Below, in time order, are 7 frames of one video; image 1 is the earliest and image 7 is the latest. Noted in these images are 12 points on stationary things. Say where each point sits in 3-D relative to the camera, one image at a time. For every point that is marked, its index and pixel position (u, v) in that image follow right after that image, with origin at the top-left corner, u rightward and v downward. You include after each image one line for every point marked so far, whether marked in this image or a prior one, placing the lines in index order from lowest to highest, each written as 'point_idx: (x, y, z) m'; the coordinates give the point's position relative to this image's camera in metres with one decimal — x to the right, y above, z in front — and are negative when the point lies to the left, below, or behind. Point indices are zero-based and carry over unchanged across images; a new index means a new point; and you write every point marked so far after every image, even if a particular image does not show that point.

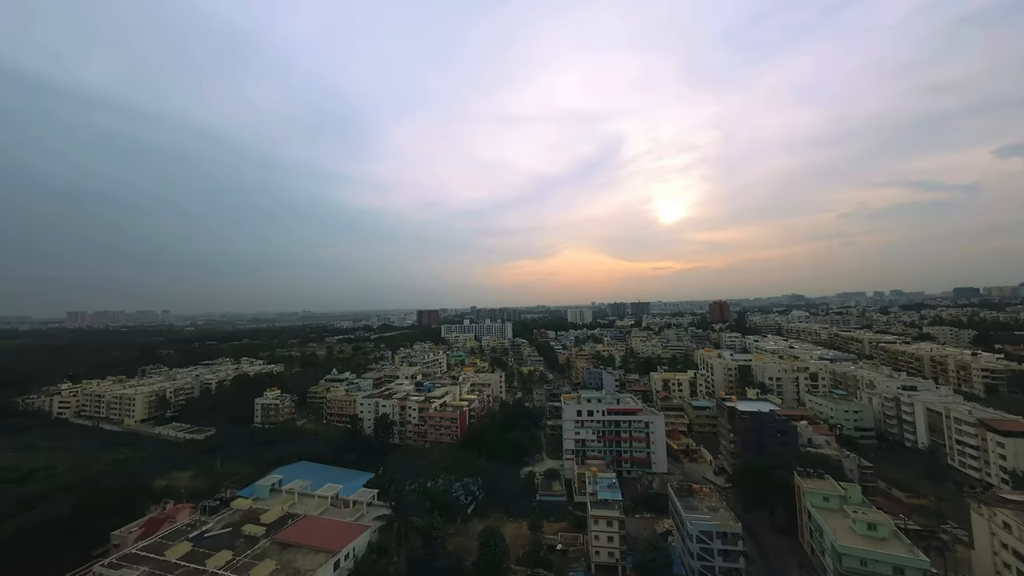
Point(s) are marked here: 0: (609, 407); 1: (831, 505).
0: (+5.3, -6.5, +19.7) m
1: (+10.5, -7.1, +11.7) m
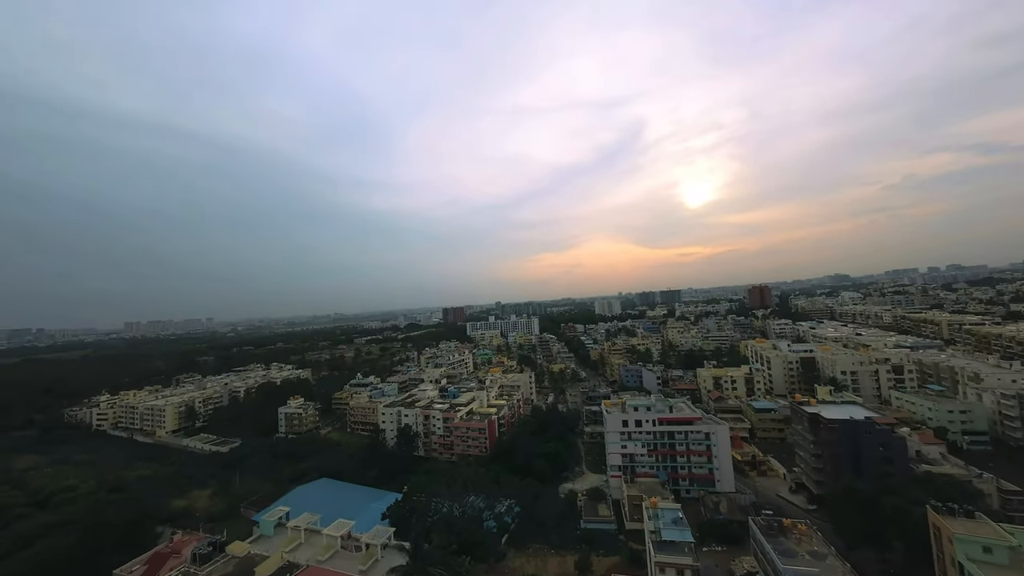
0: (+7.0, -6.0, +16.8) m
1: (+11.6, -6.5, +8.6) m
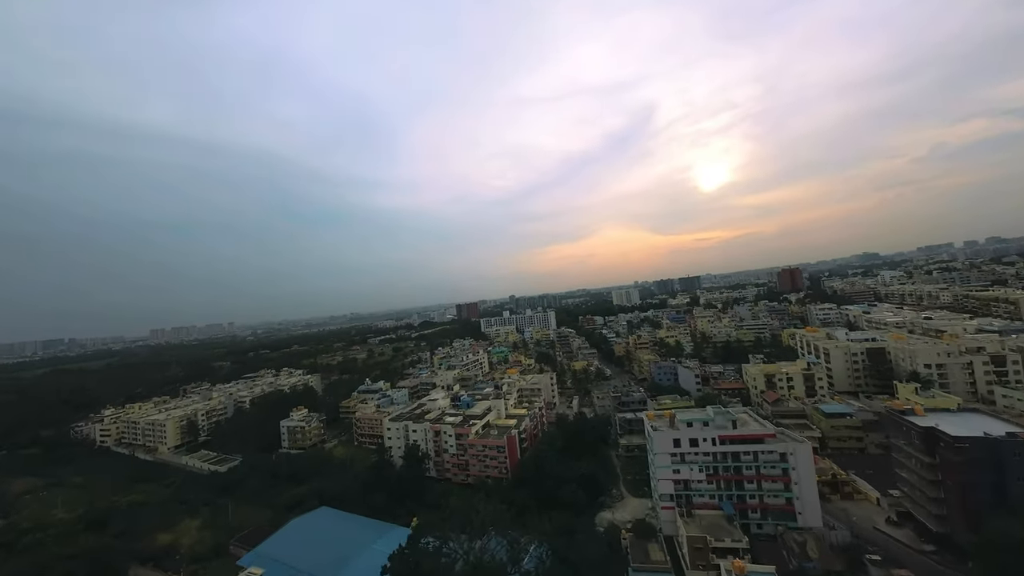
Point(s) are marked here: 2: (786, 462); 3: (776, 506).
0: (+7.9, -5.5, +13.5) m
1: (+12.2, -5.9, +5.1) m
2: (+10.0, -6.3, +13.0) m
3: (+9.7, -8.0, +13.1) m
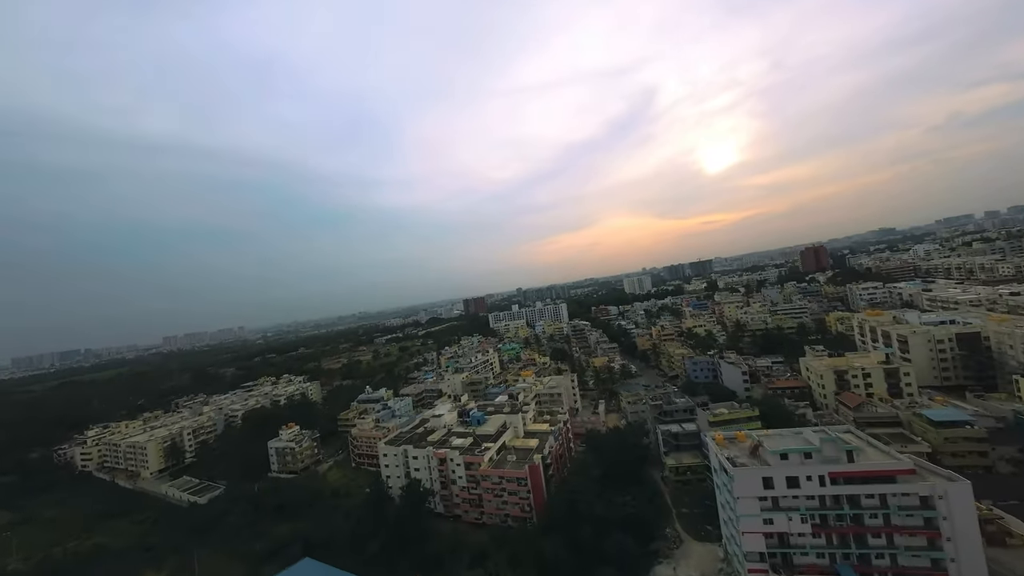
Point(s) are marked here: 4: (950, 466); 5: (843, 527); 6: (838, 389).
0: (+8.6, -4.8, +9.7) m
1: (+12.8, -5.3, +1.2) m
2: (+10.8, -5.6, +9.1) m
3: (+10.5, -7.3, +9.2) m
4: (+16.8, -6.9, +13.7) m
5: (+8.9, -6.4, +9.6) m
6: (+17.2, -5.3, +18.8) m
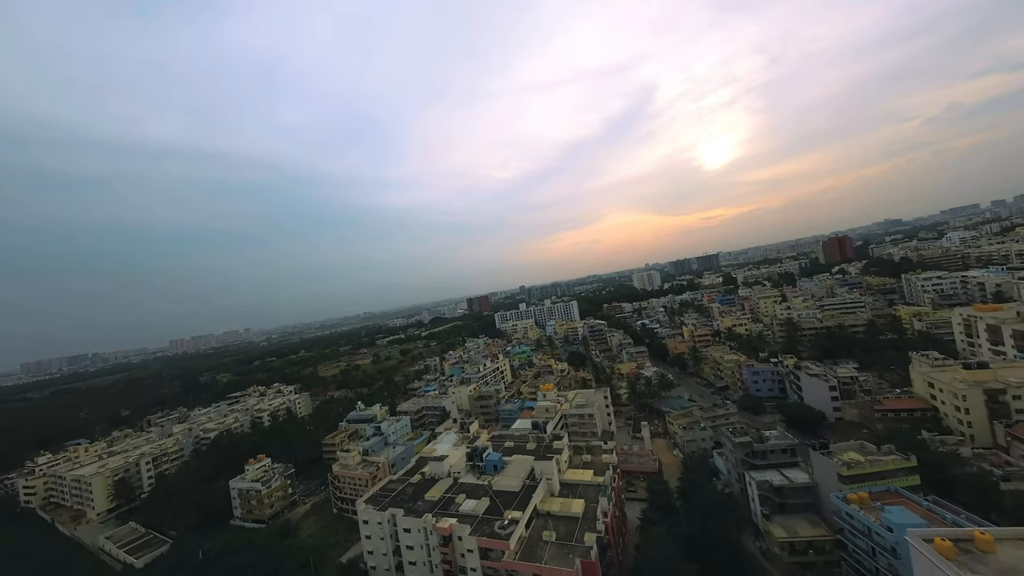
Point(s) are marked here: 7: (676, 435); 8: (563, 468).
0: (+9.7, -4.6, +4.5) m
1: (+13.8, -5.0, -4.0) m
2: (+11.8, -5.3, +4.0) m
3: (+11.6, -7.0, +4.1) m
4: (+17.9, -6.4, +8.5) m
5: (+9.9, -6.1, +4.5) m
6: (+18.3, -4.8, +13.6) m
7: (+8.8, -7.9, +19.9) m
8: (+1.9, -6.8, +13.6) m
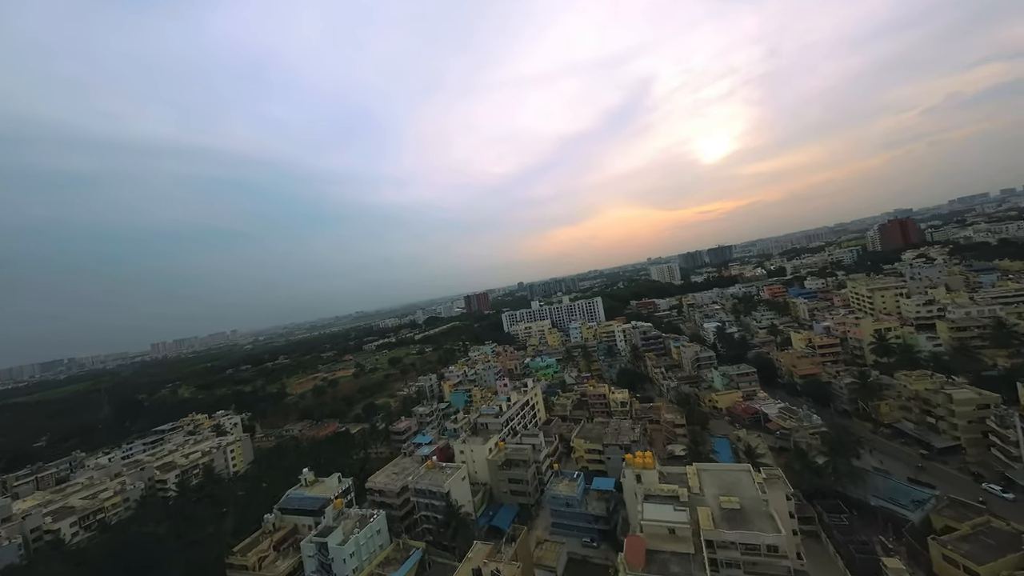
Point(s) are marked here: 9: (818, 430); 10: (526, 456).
0: (+12.1, -4.1, -7.2) m
1: (+16.3, -4.5, -15.7) m
2: (+14.3, -4.8, -7.7) m
3: (+14.0, -6.5, -7.6) m
4: (+20.4, -5.8, -3.1) m
5: (+12.4, -5.7, -7.2) m
6: (+20.7, -4.2, +2.0) m
7: (+11.2, -7.3, +8.2) m
8: (+4.4, -6.4, +1.9) m
9: (+13.6, -6.3, +16.1) m
10: (+0.7, -7.6, +16.2) m
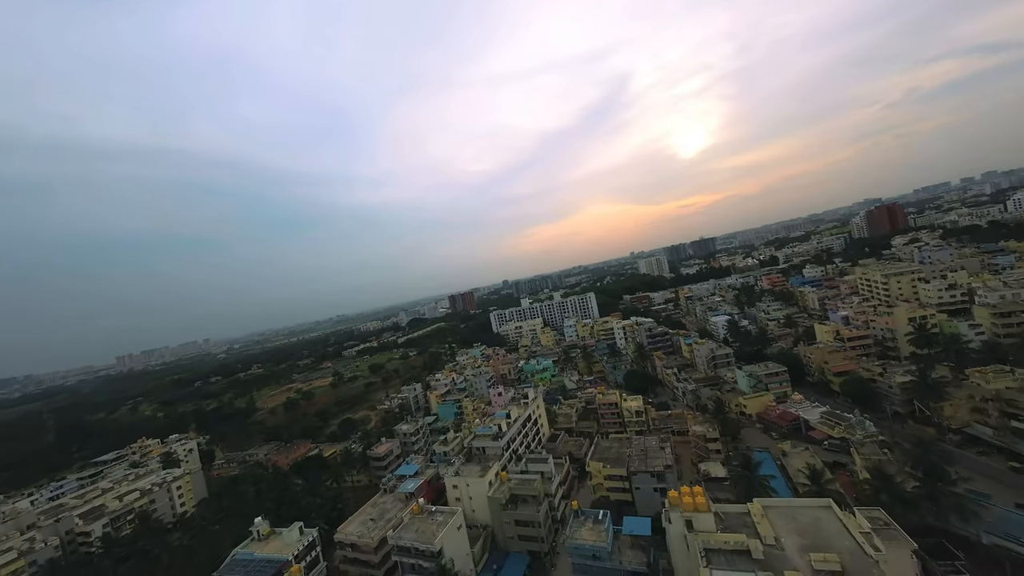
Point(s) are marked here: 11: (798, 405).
0: (+13.2, -3.7, -9.9) m
1: (+17.8, -4.0, -18.3) m
2: (+15.4, -4.3, -10.4) m
3: (+15.2, -6.0, -10.2) m
4: (+21.4, -5.1, -5.5) m
5: (+13.6, -5.2, -10.0) m
6: (+21.4, -3.5, -0.4) m
7: (+11.8, -6.8, +5.5) m
8: (+5.2, -6.1, -1.2) m
9: (+13.8, -5.7, +13.4) m
10: (+0.9, -7.3, +12.9) m
11: (+14.4, -5.4, +17.6) m
